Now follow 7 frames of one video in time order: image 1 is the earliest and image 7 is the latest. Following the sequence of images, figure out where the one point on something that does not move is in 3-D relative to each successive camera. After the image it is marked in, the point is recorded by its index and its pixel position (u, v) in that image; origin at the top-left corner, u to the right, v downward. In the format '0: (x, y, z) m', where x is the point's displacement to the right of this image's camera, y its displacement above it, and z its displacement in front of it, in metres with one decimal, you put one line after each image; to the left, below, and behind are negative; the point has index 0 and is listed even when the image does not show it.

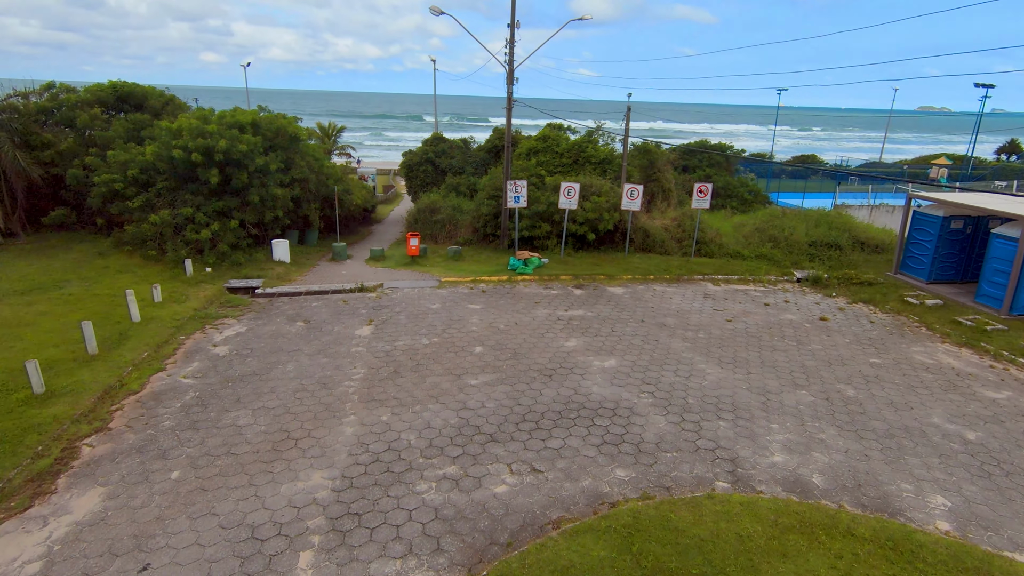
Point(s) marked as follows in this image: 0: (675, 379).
0: (+3.0, -1.7, +10.5) m
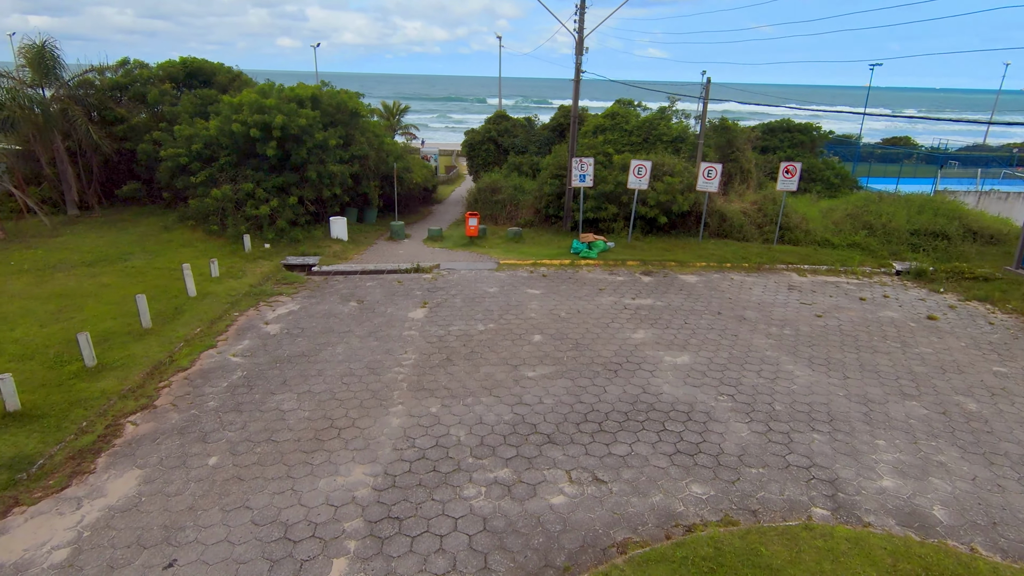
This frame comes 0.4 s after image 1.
0: (+4.0, -1.5, +9.3) m
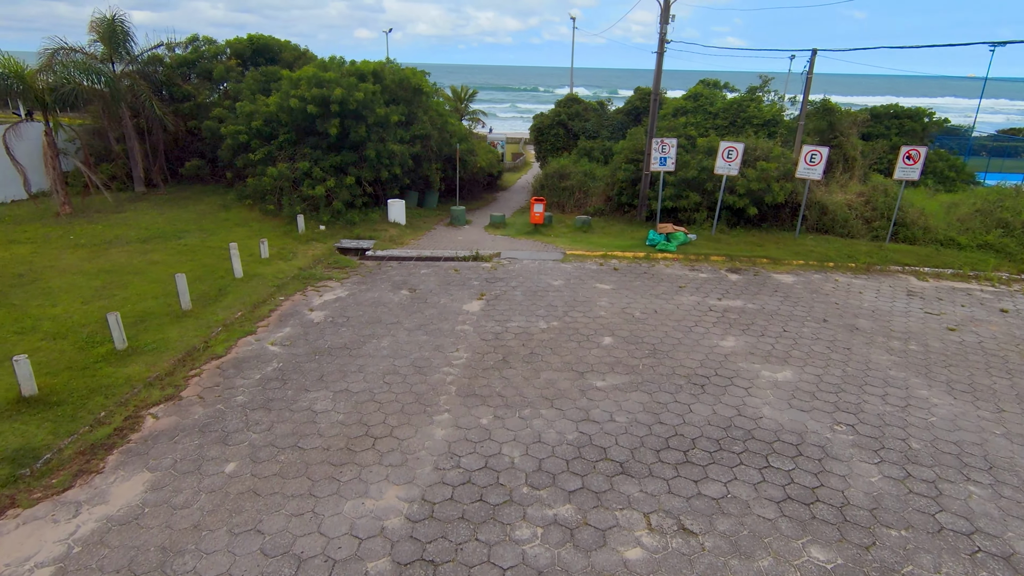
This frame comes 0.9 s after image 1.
0: (+4.9, -1.6, +7.5) m
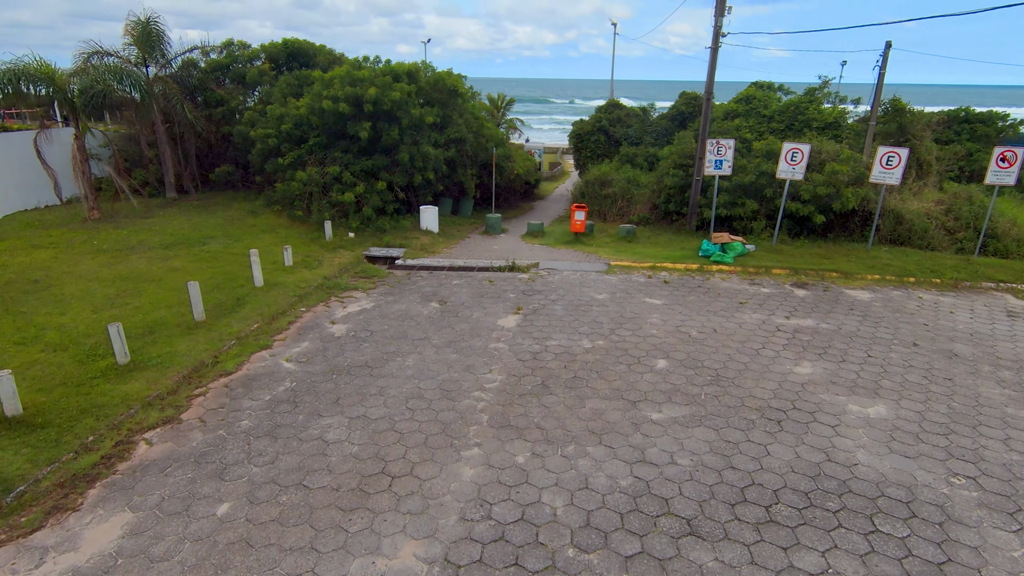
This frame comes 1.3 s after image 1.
0: (+5.3, -1.8, +6.1) m
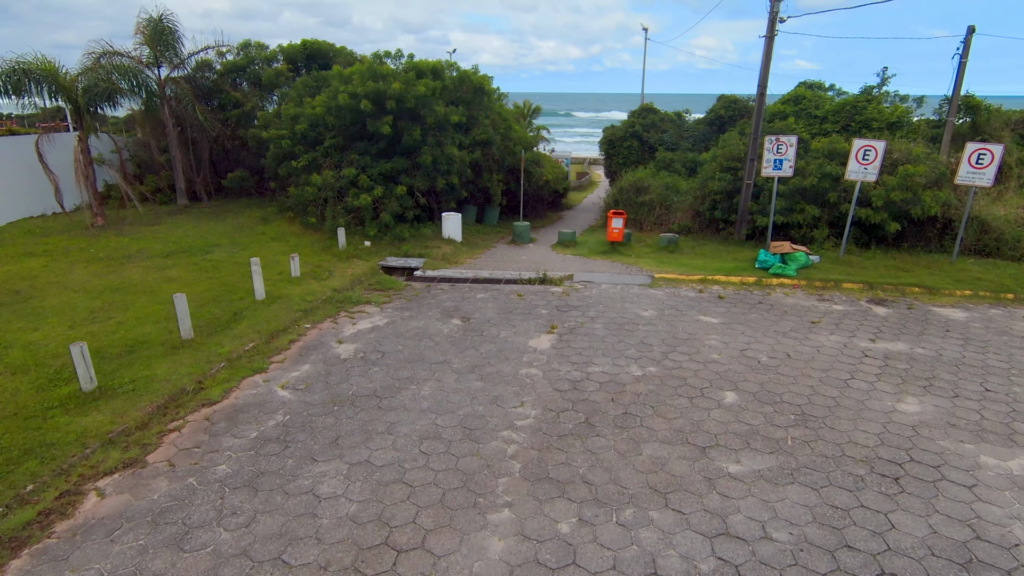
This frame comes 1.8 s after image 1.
0: (+5.7, -2.0, +4.5) m
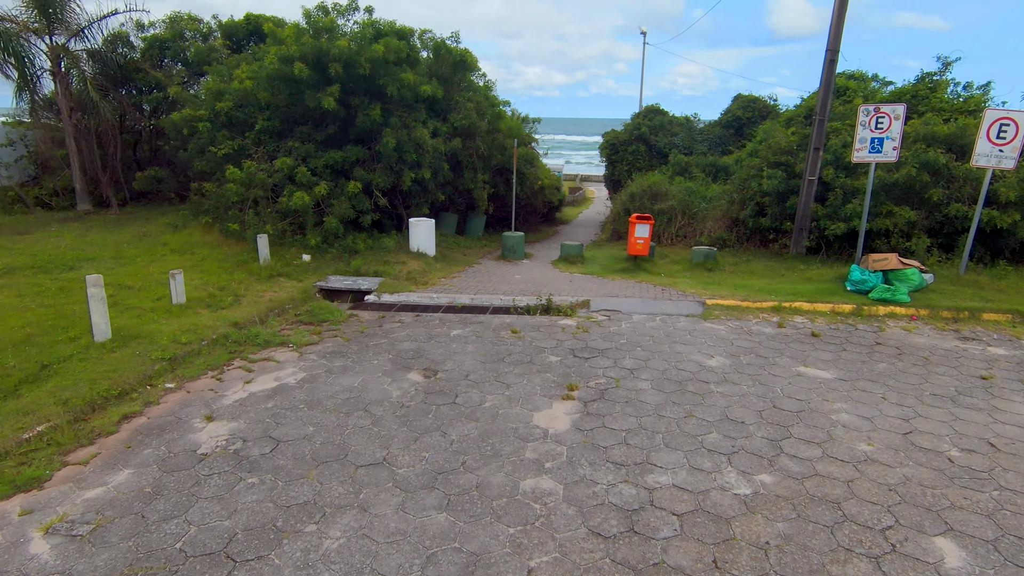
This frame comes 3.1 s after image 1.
0: (+5.7, -2.2, +1.1) m
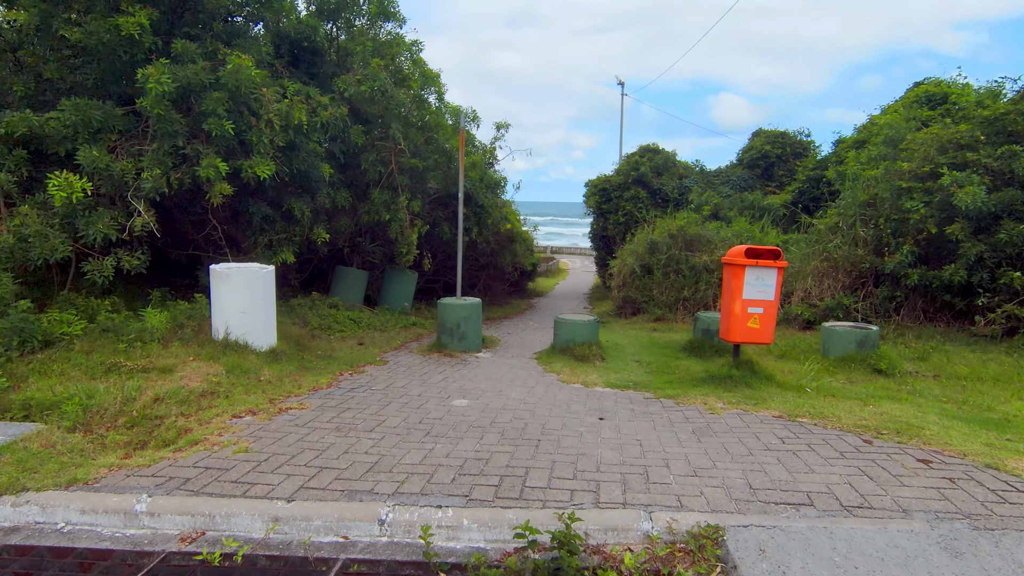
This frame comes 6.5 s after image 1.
0: (+5.8, -1.9, -4.8) m
